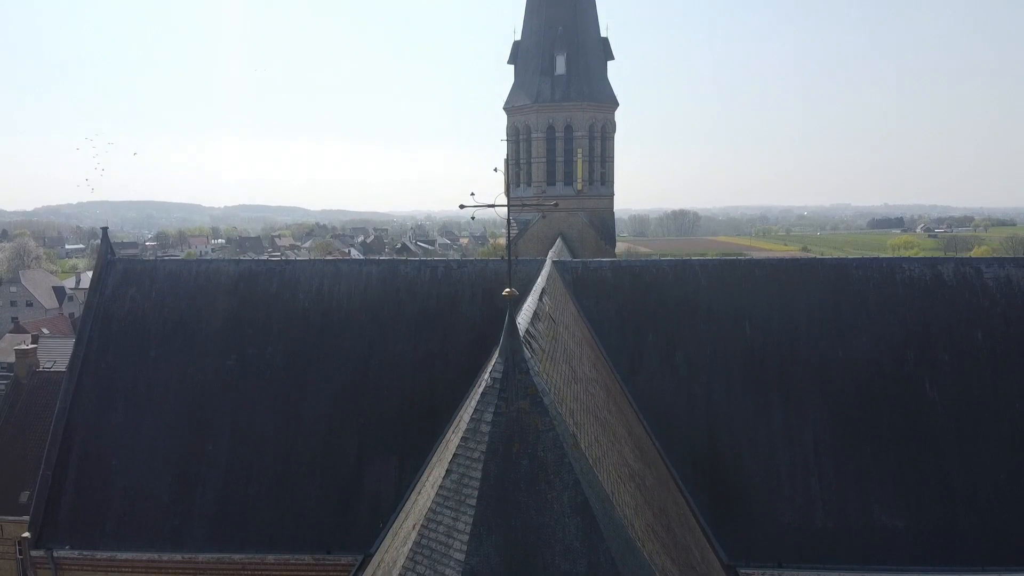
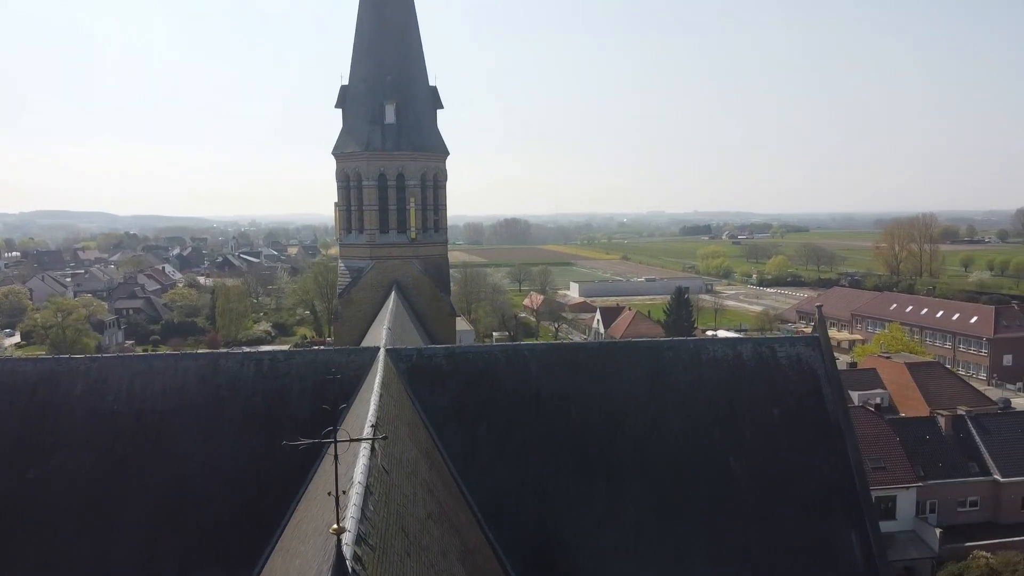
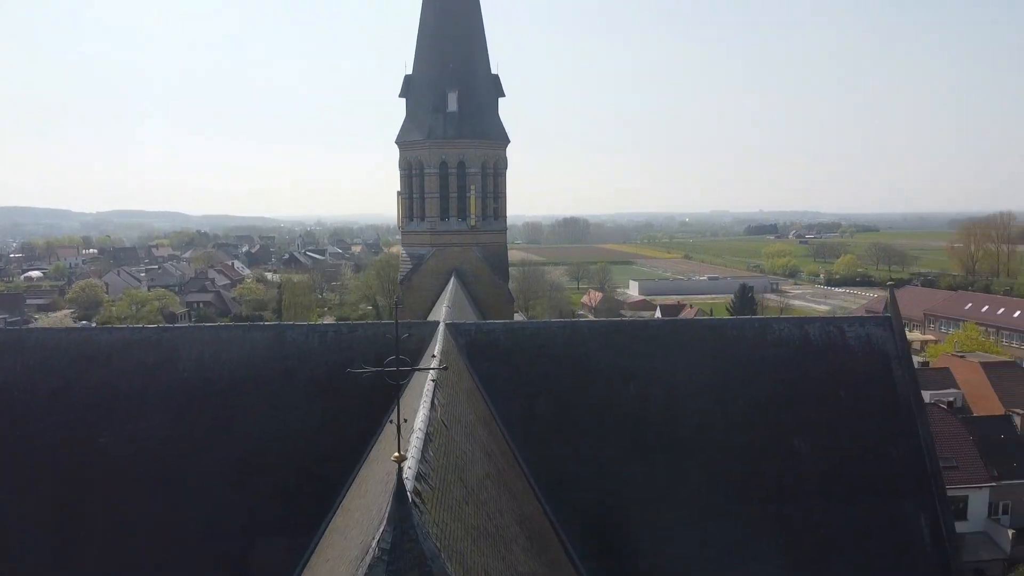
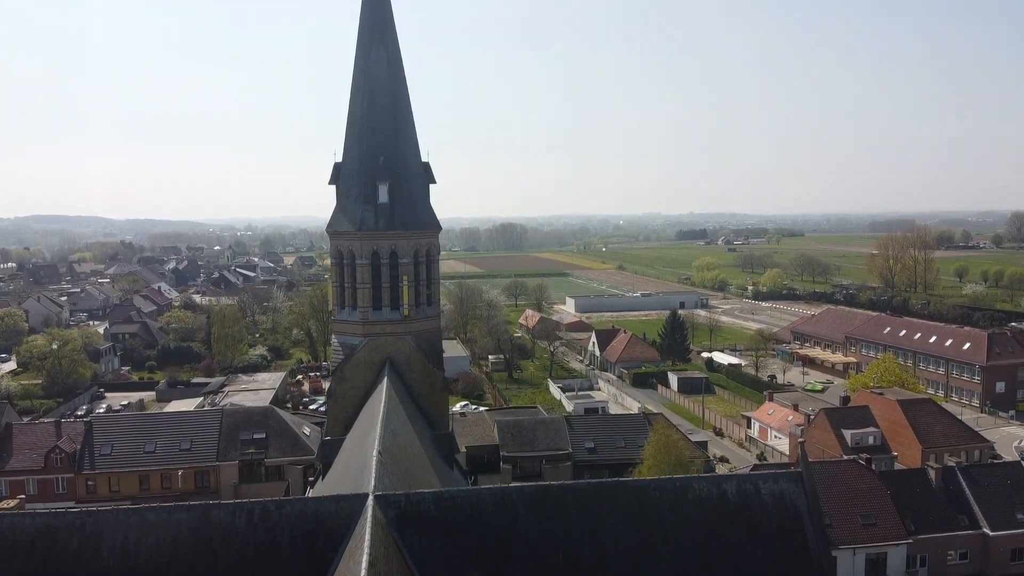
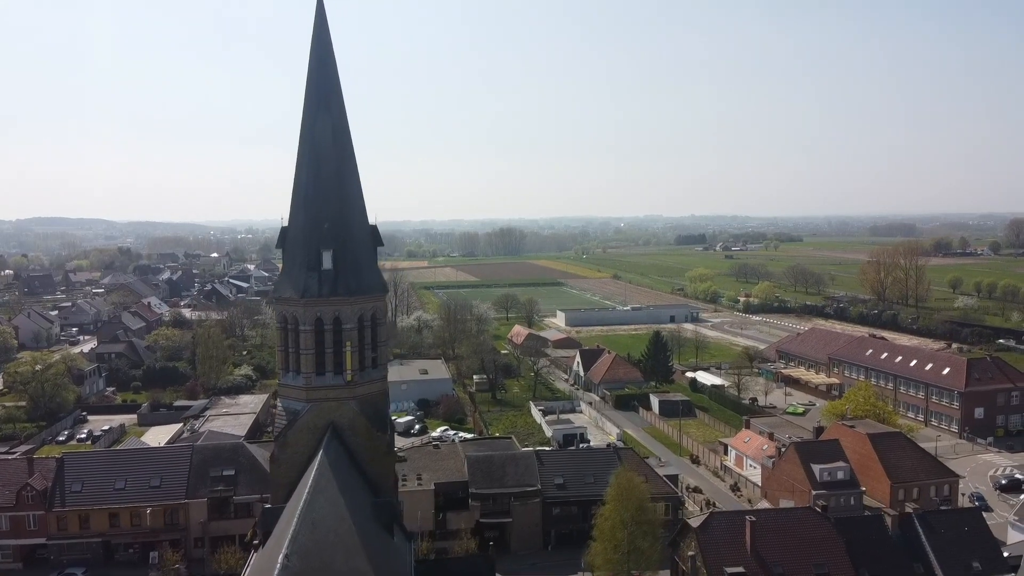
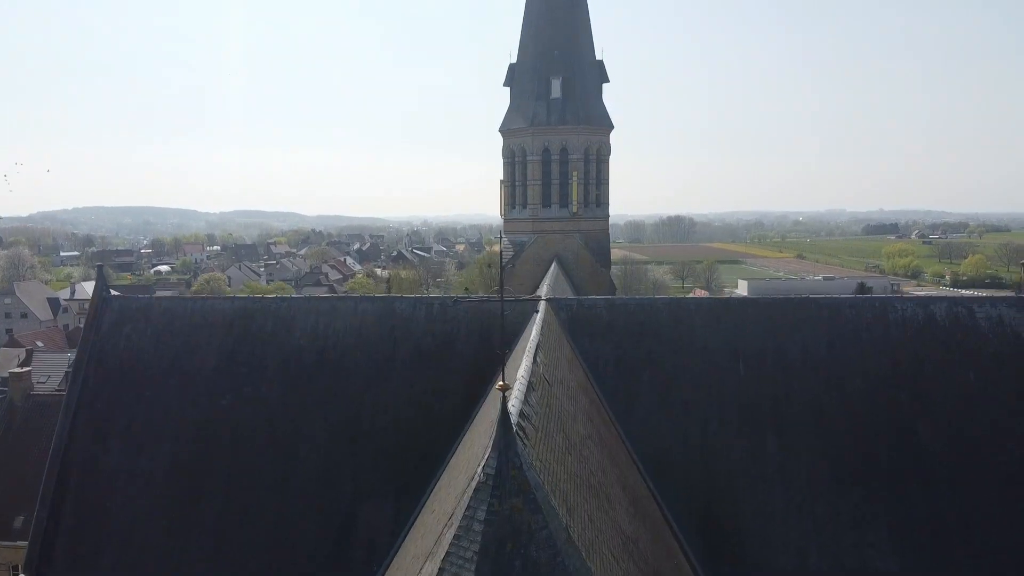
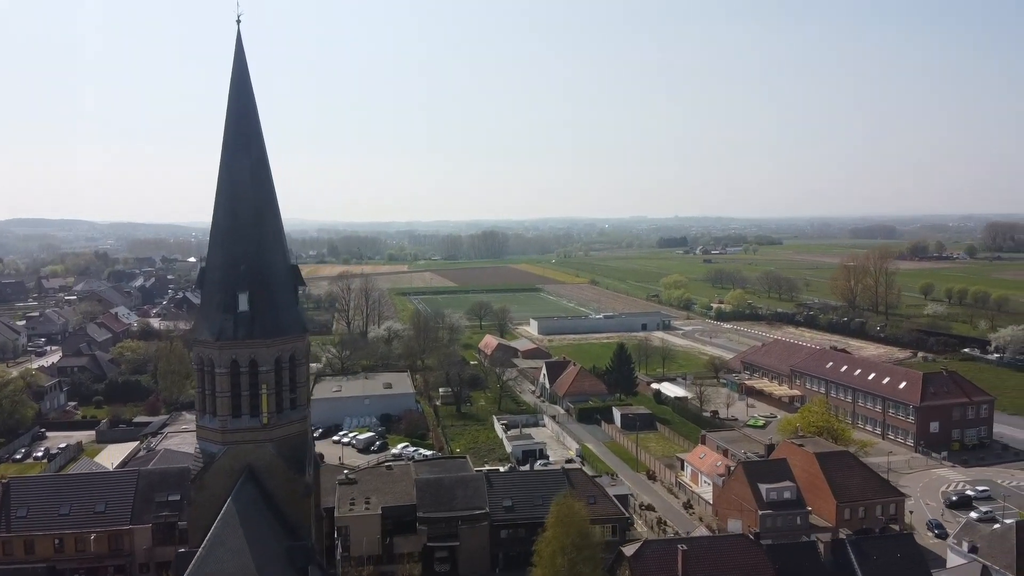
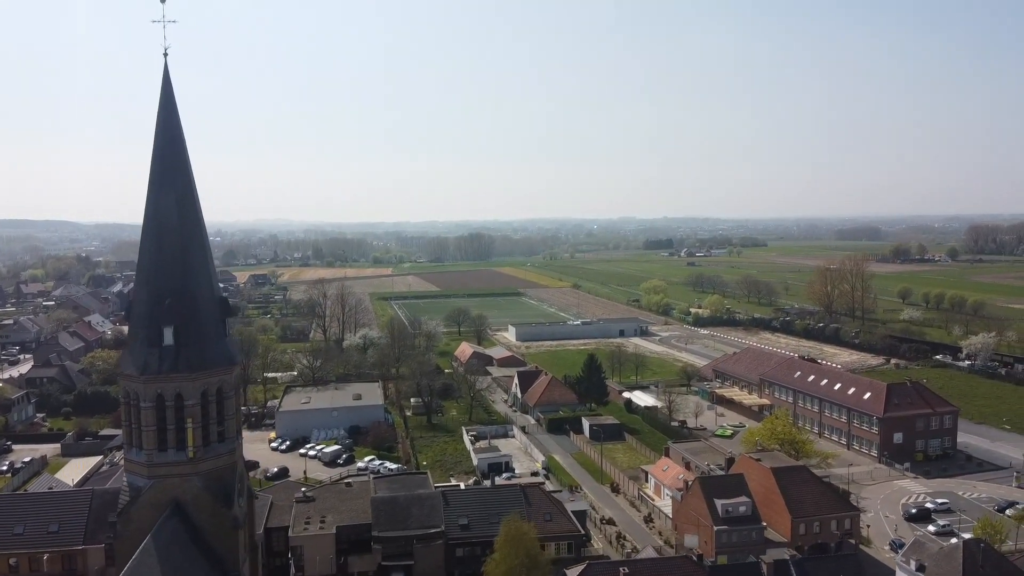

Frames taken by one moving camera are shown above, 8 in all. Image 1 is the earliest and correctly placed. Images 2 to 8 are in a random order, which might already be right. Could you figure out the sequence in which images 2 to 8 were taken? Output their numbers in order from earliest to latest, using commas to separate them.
6, 3, 2, 4, 5, 7, 8
